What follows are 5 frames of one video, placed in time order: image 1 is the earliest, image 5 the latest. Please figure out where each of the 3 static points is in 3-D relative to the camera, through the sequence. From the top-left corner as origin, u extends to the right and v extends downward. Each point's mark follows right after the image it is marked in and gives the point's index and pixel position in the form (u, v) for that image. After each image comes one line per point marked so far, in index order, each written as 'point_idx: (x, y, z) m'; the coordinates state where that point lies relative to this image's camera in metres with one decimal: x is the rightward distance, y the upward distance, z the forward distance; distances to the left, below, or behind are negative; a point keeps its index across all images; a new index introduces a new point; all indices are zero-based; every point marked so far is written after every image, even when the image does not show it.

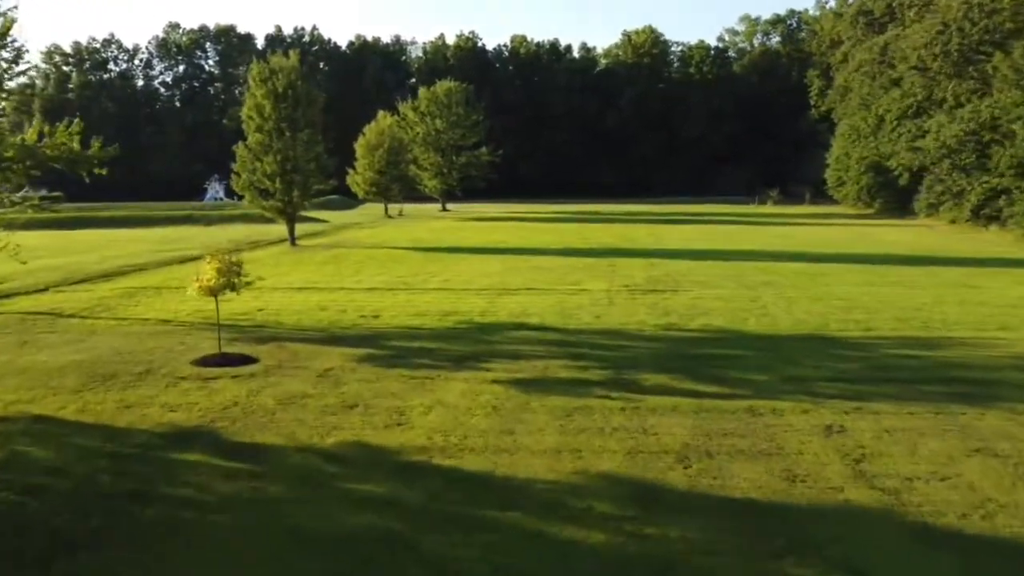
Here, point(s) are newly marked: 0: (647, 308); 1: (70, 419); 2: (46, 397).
0: (+2.6, -0.4, +15.5) m
1: (-5.0, -1.5, +8.9) m
2: (-5.8, -1.4, +9.8) m
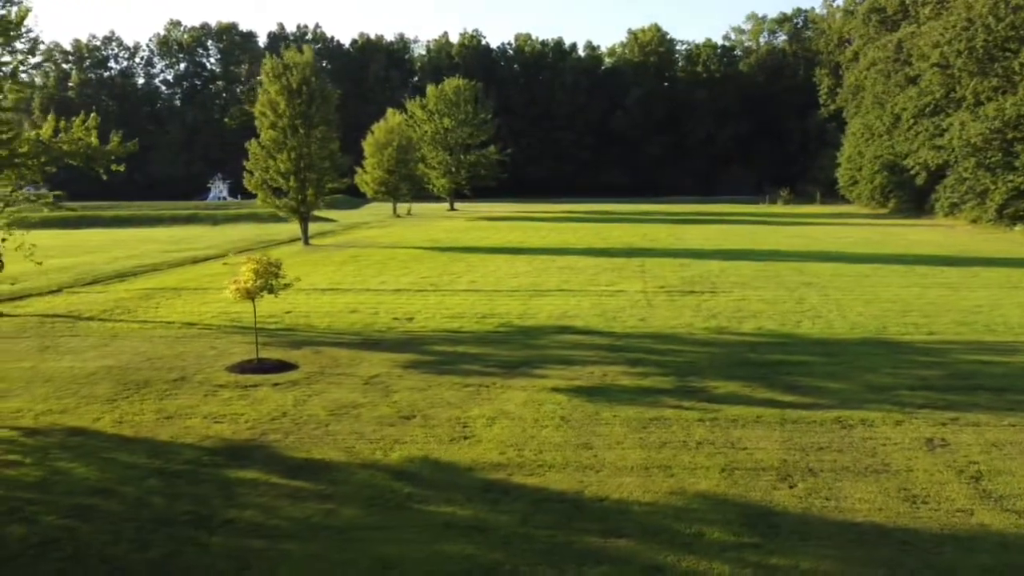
0: (+3.4, -0.4, +14.9) m
1: (-4.2, -1.5, +8.3) m
2: (-5.0, -1.4, +9.2) m
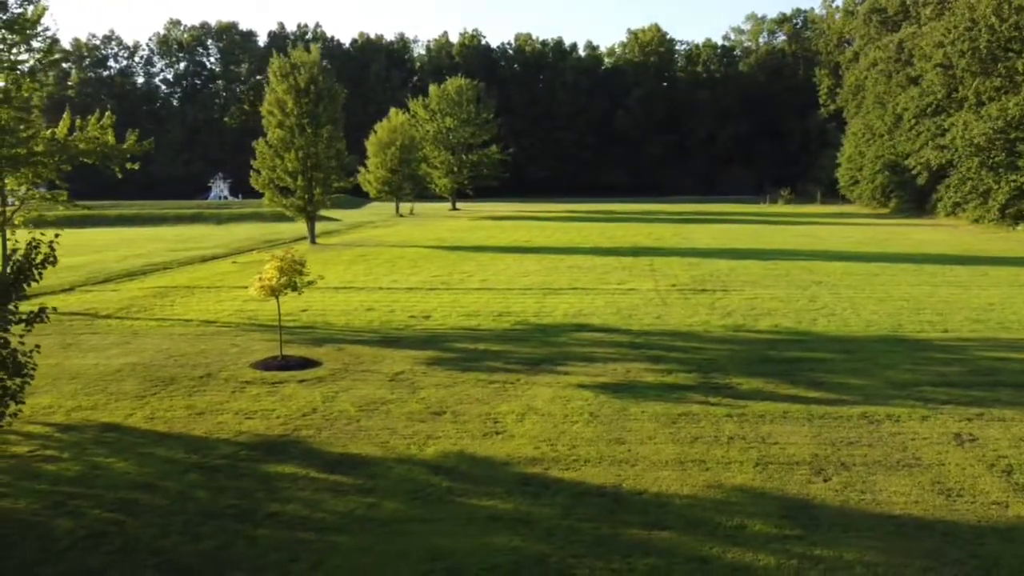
0: (+3.7, -0.4, +15.0) m
1: (-3.9, -1.5, +8.3) m
2: (-4.7, -1.3, +9.2) m
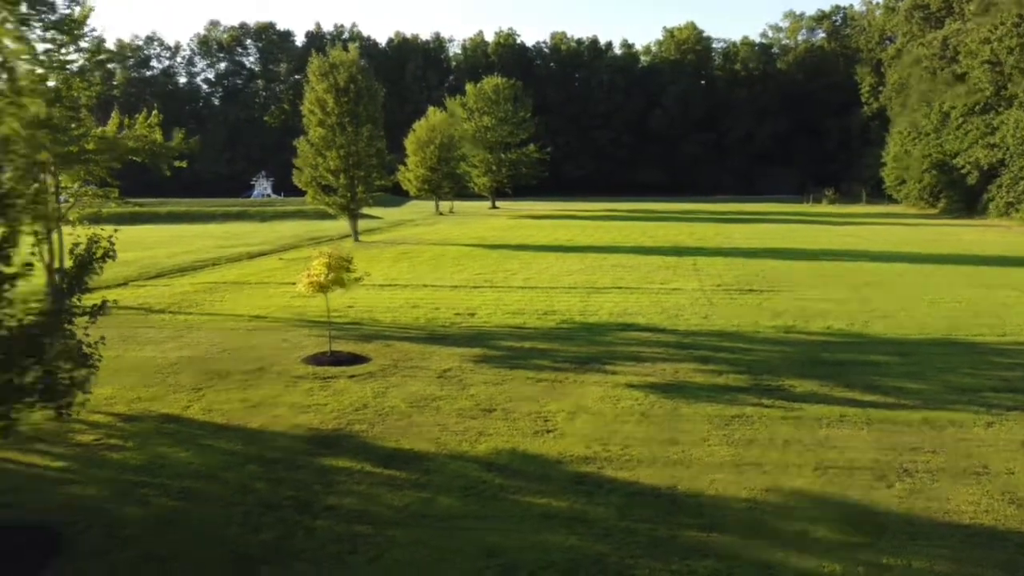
0: (+4.5, -0.4, +14.8) m
1: (-3.4, -1.4, +8.5) m
2: (-4.1, -1.3, +9.4) m
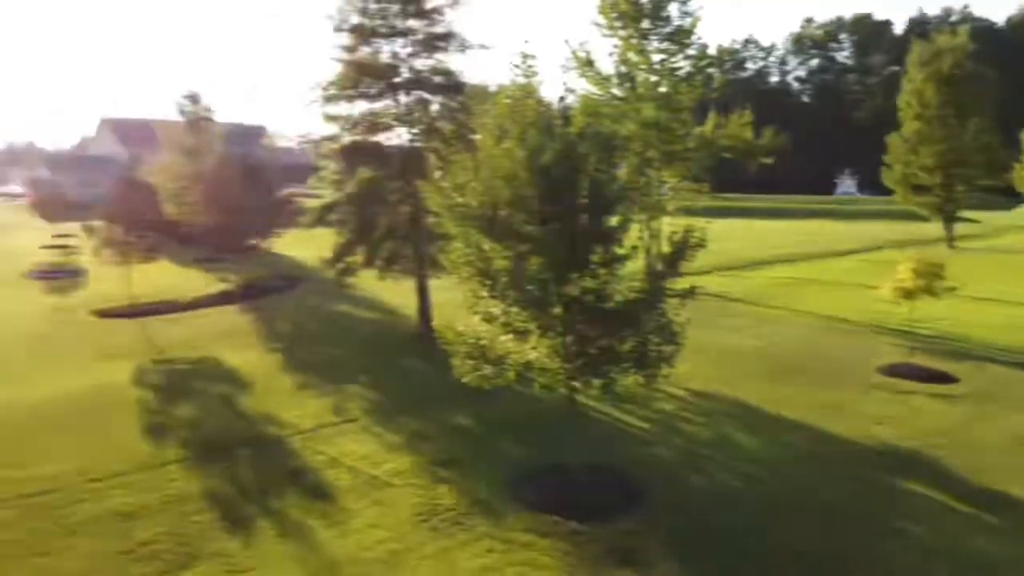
0: (+5.0, -0.4, +14.3) m
1: (-3.2, -1.6, +8.5) m
2: (-3.9, -1.5, +9.5) m
